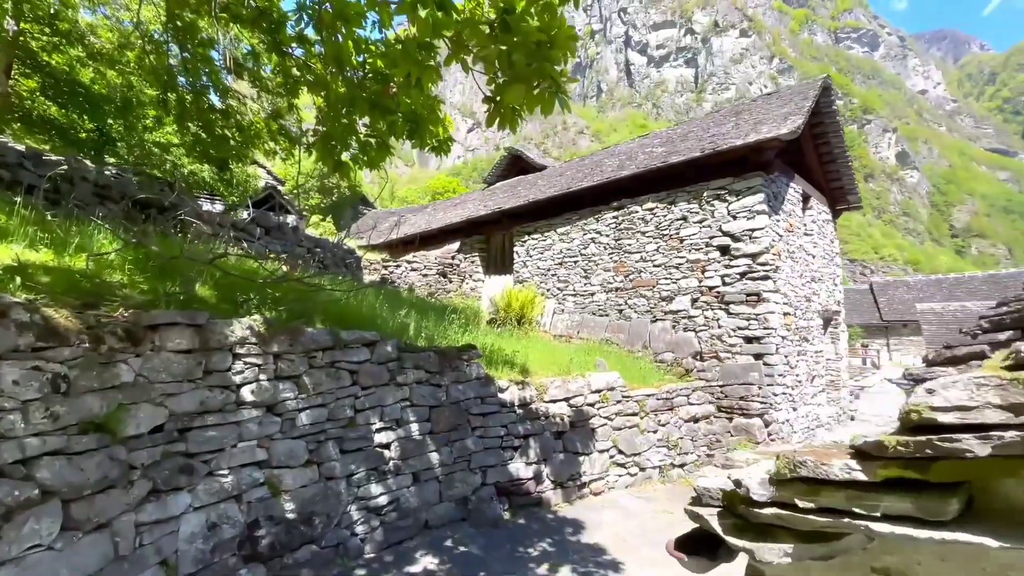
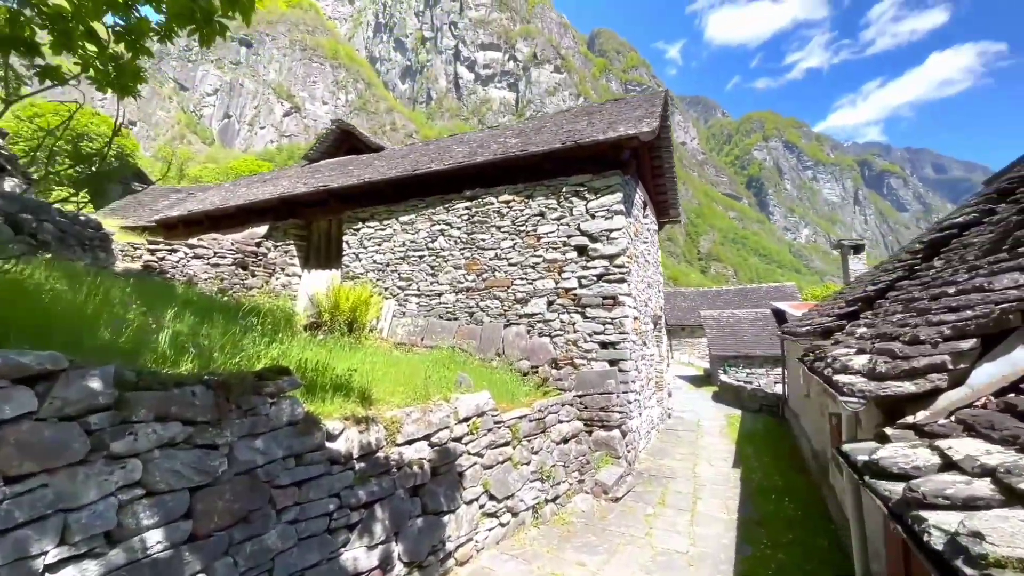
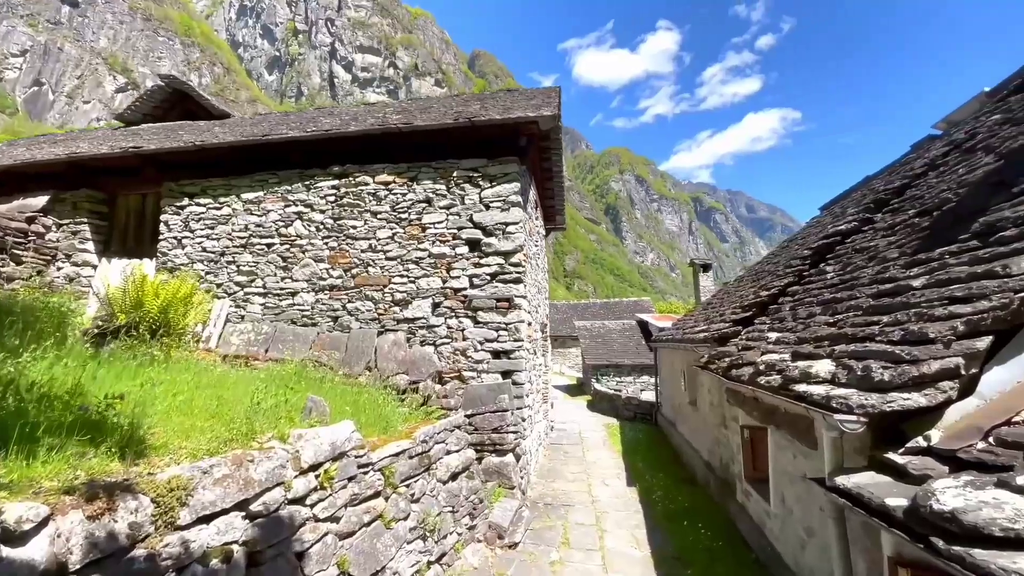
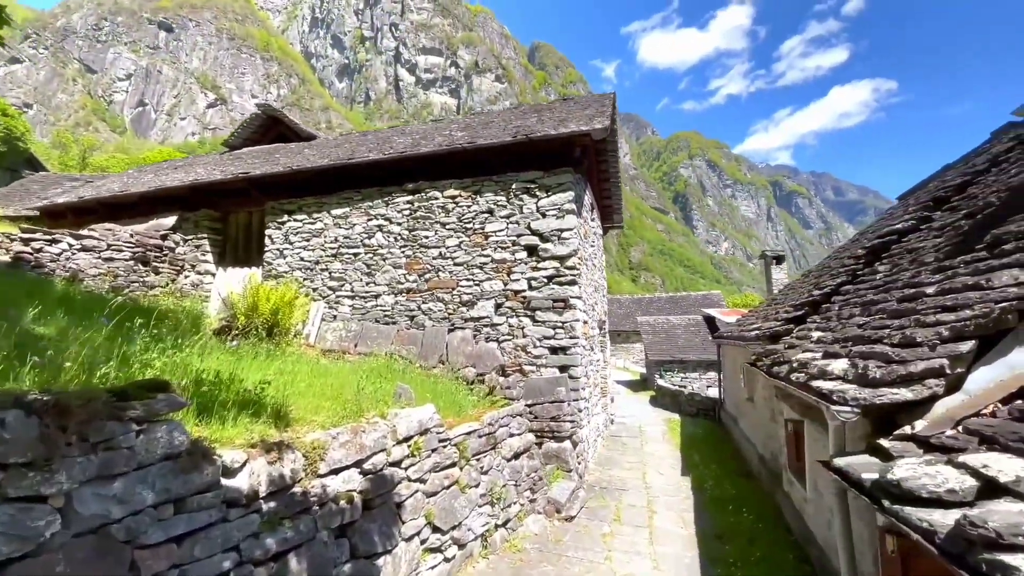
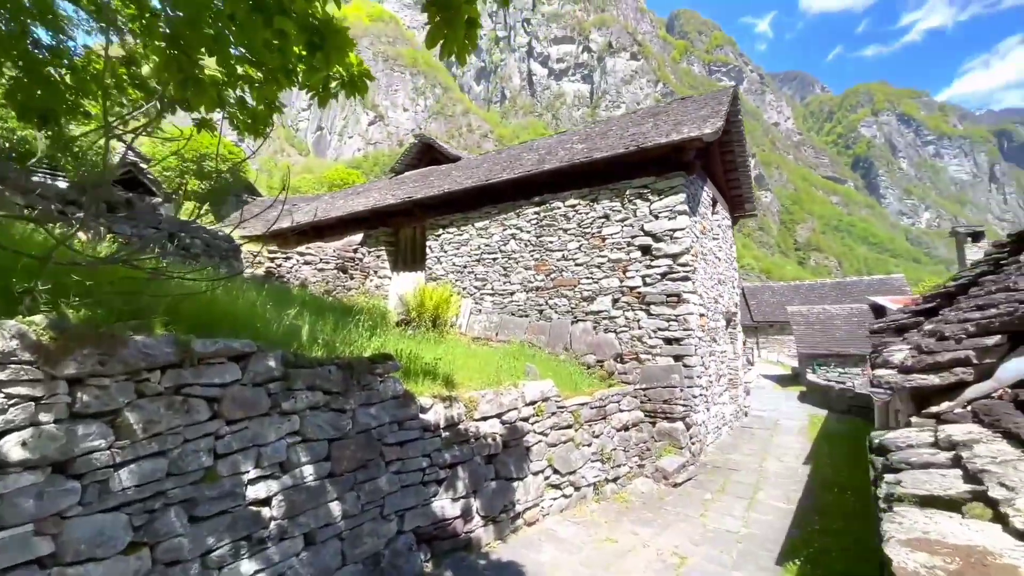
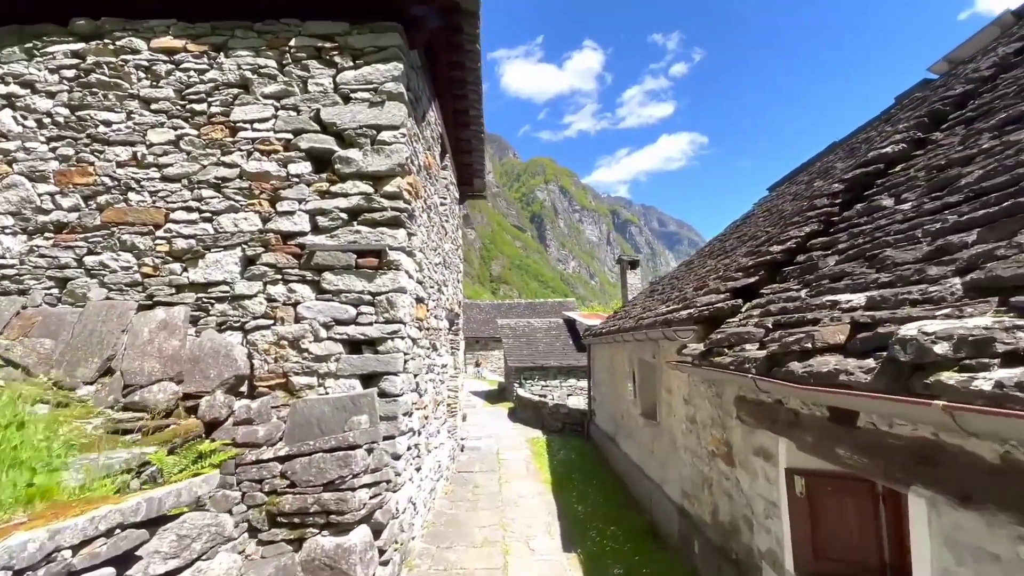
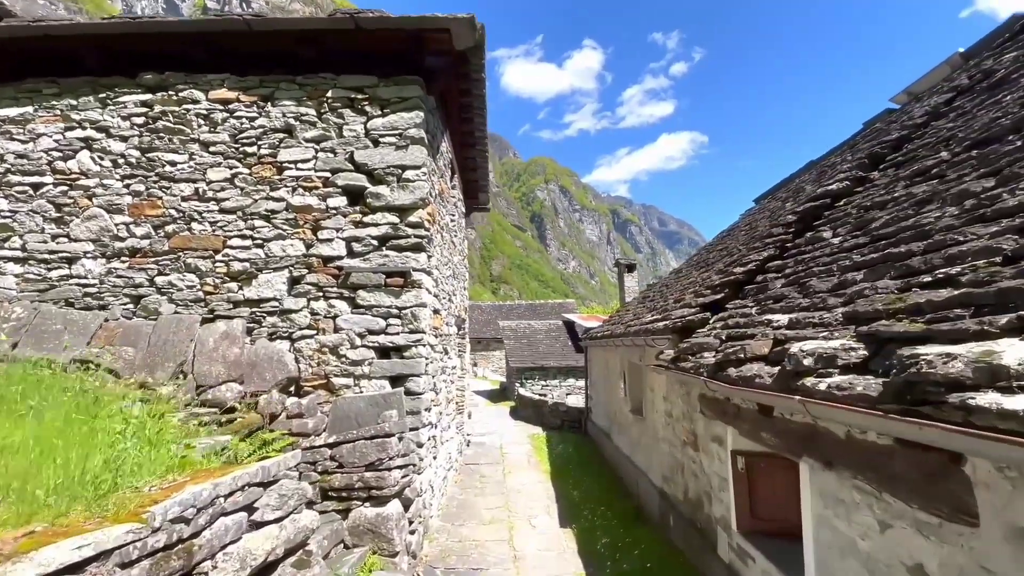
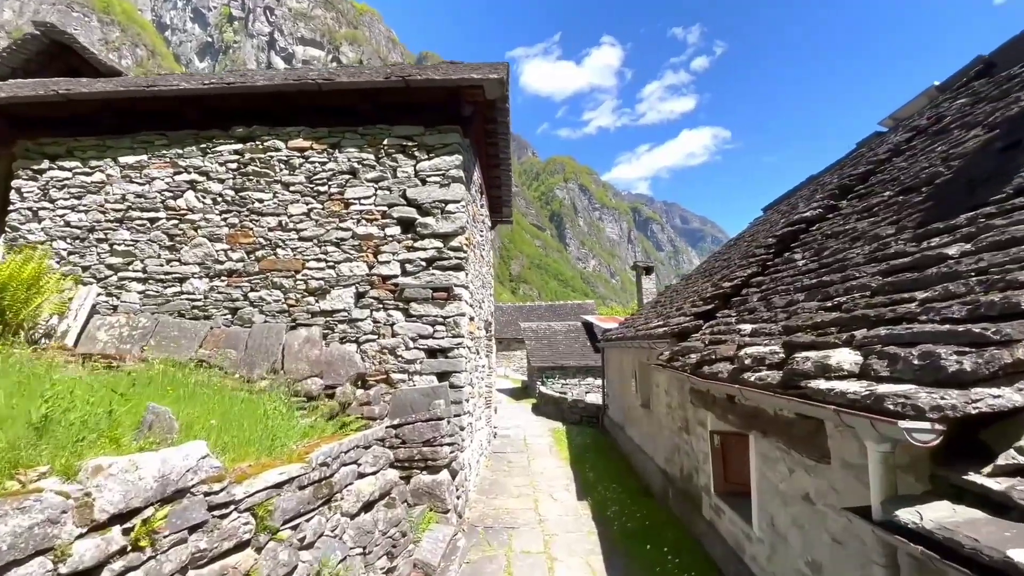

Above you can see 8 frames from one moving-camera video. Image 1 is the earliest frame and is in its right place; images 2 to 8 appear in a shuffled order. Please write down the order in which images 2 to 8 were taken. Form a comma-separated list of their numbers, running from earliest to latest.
5, 2, 4, 3, 8, 7, 6
